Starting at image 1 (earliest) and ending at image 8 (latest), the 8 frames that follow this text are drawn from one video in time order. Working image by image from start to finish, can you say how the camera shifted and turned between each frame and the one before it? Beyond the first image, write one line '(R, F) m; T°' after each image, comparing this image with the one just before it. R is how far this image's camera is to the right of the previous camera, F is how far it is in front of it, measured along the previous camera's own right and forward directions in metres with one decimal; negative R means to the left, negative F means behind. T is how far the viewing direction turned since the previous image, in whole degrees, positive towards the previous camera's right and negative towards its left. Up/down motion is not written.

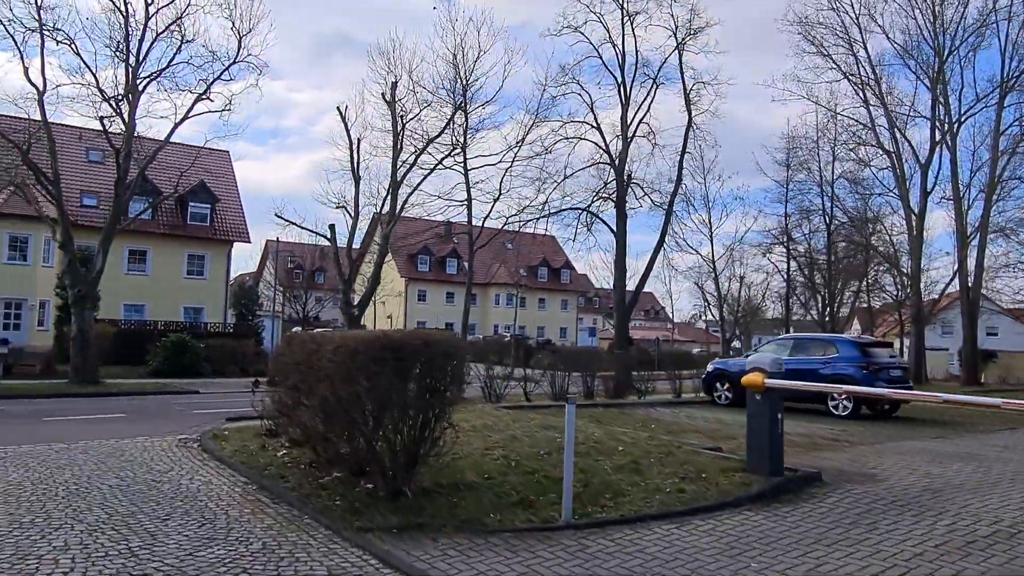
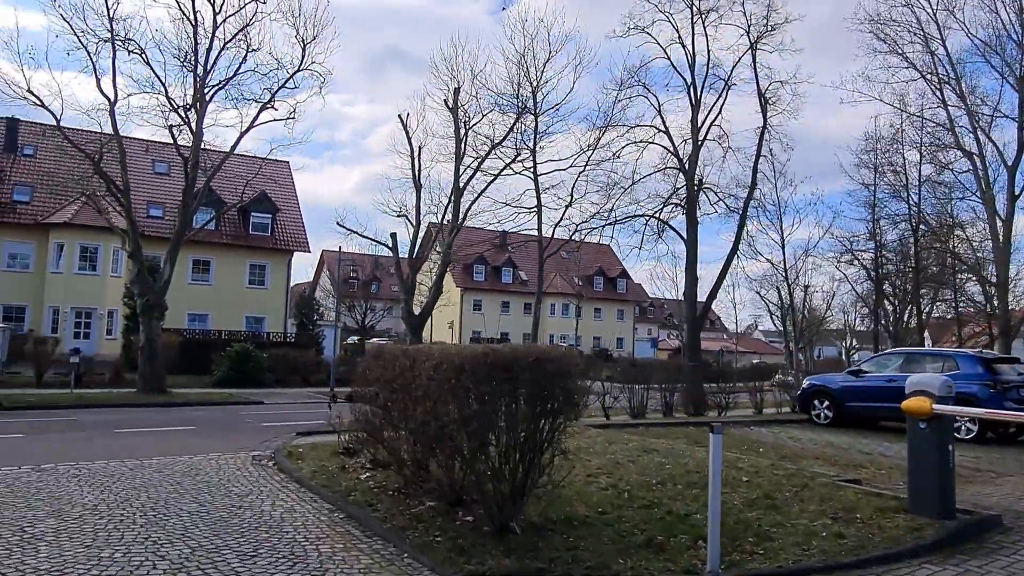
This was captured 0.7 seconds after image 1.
(-0.7, +0.9) m; -4°
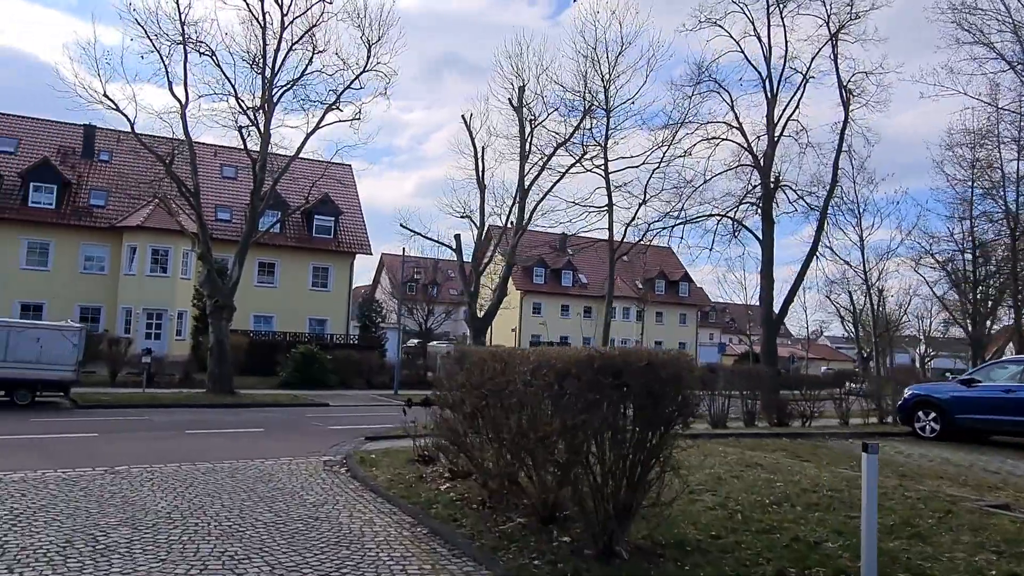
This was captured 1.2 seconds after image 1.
(-0.4, +0.7) m; -4°
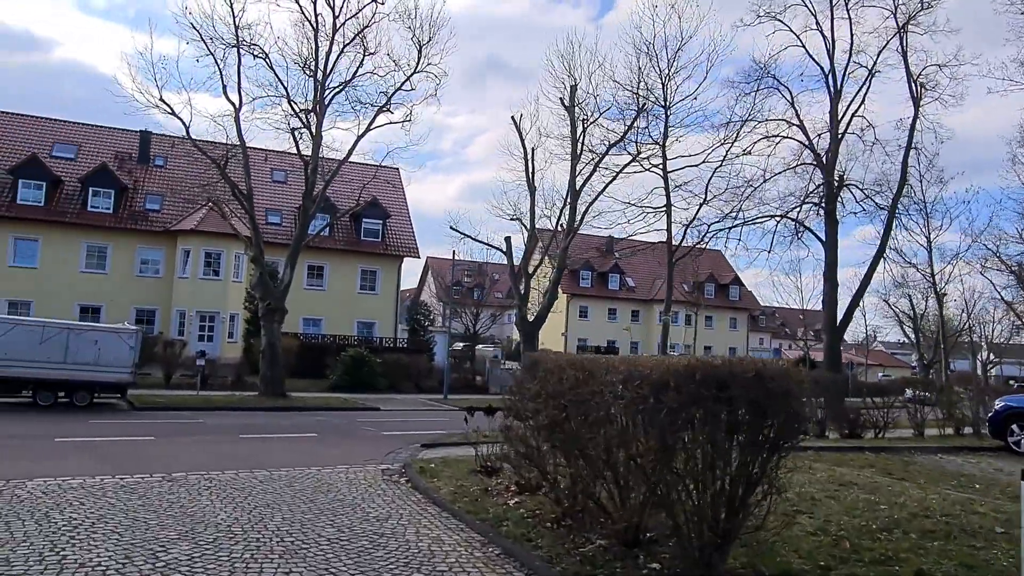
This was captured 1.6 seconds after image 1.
(-0.4, +0.5) m; -3°
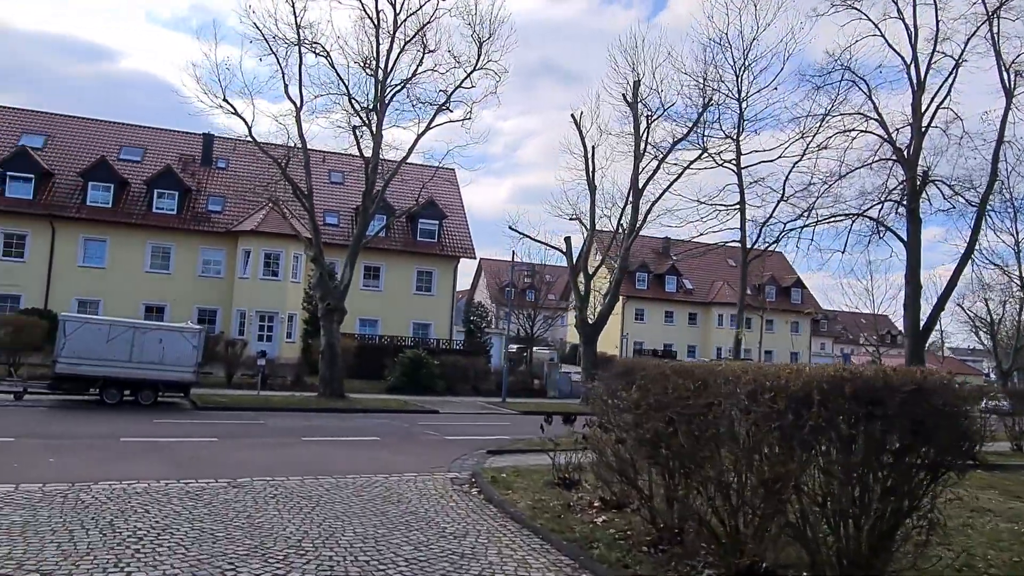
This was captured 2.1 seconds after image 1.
(-0.4, +0.7) m; -4°
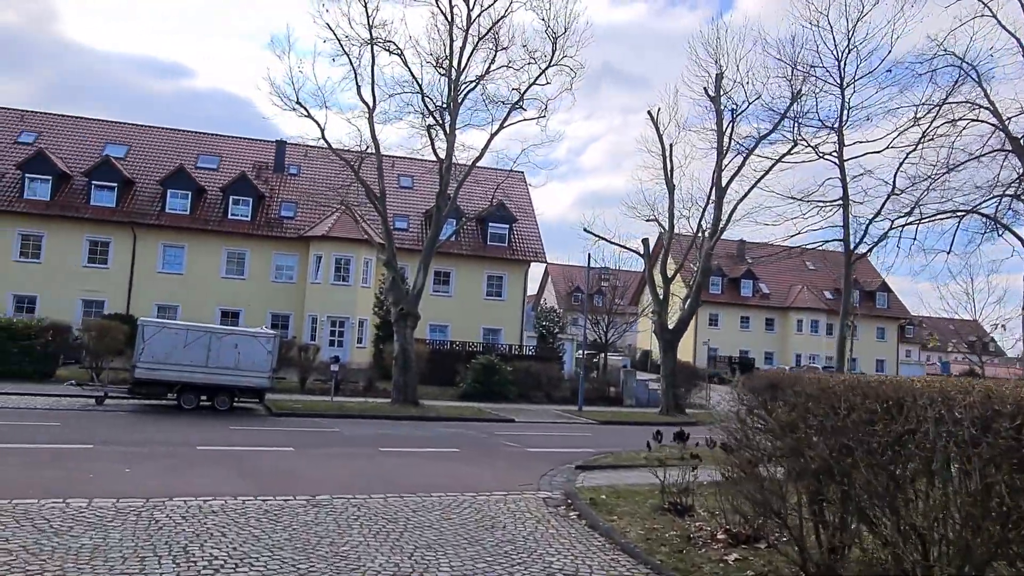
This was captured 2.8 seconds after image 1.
(-0.5, +1.0) m; -5°
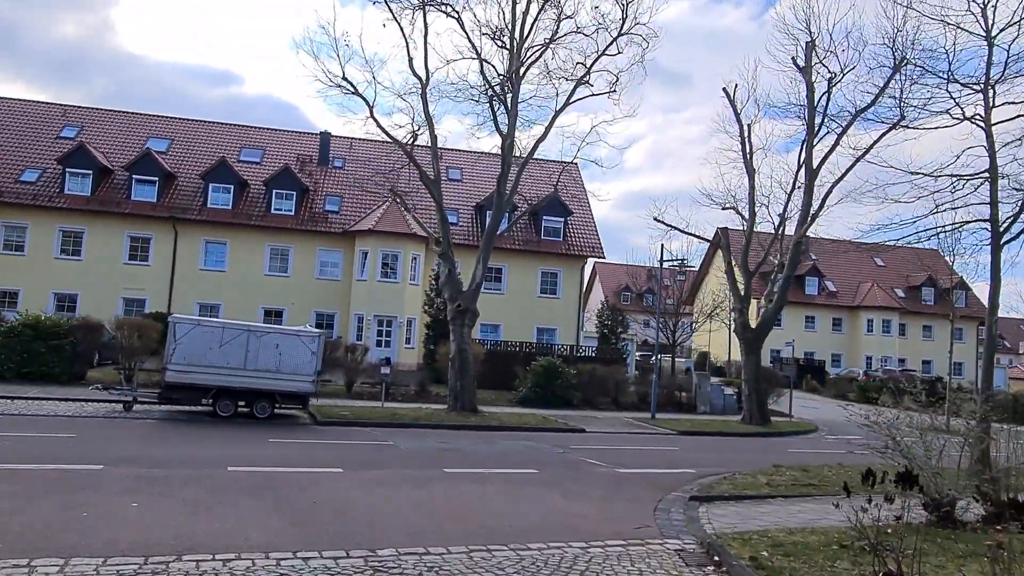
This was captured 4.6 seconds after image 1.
(-0.8, +2.6) m; -3°
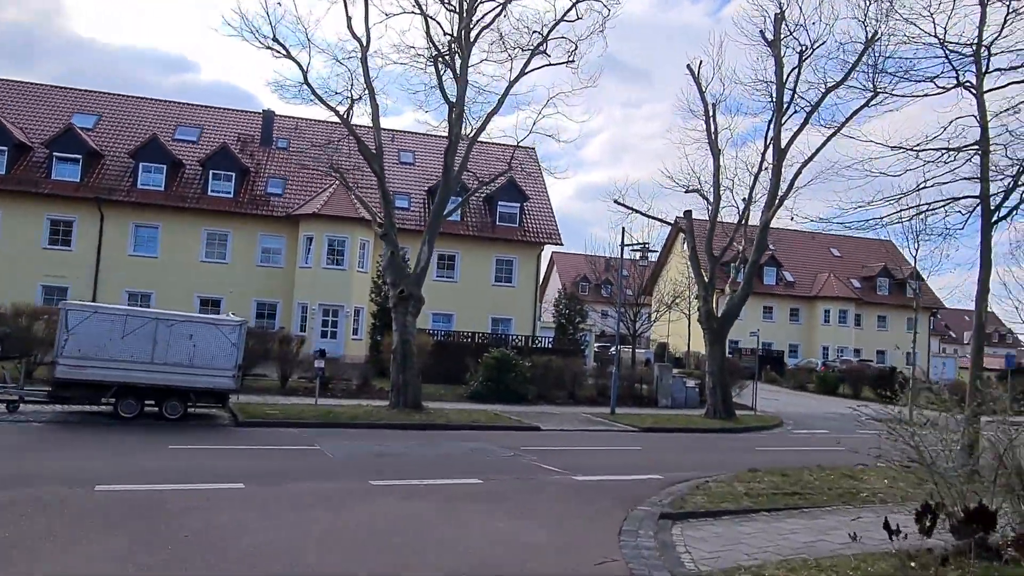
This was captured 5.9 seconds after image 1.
(+0.3, +1.8) m; +3°
